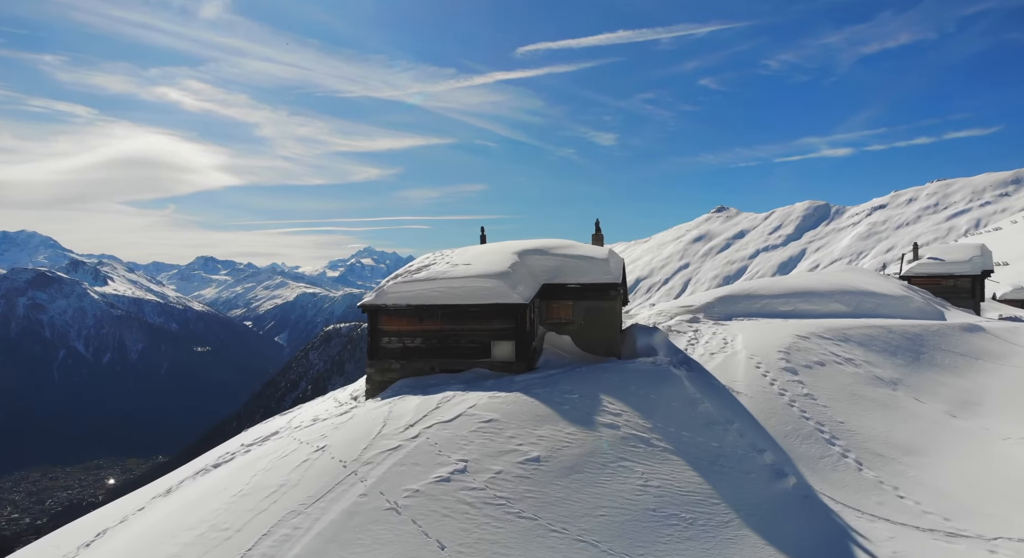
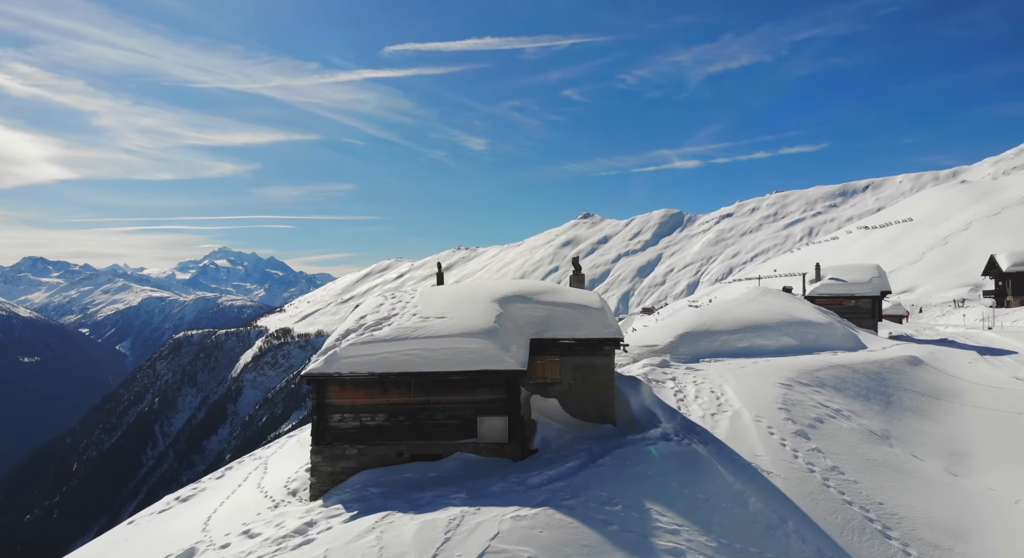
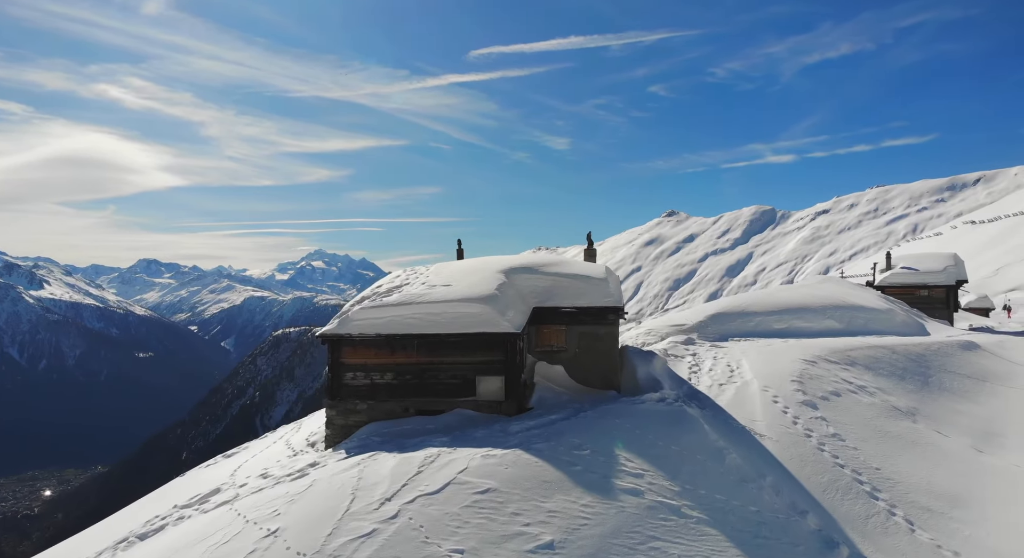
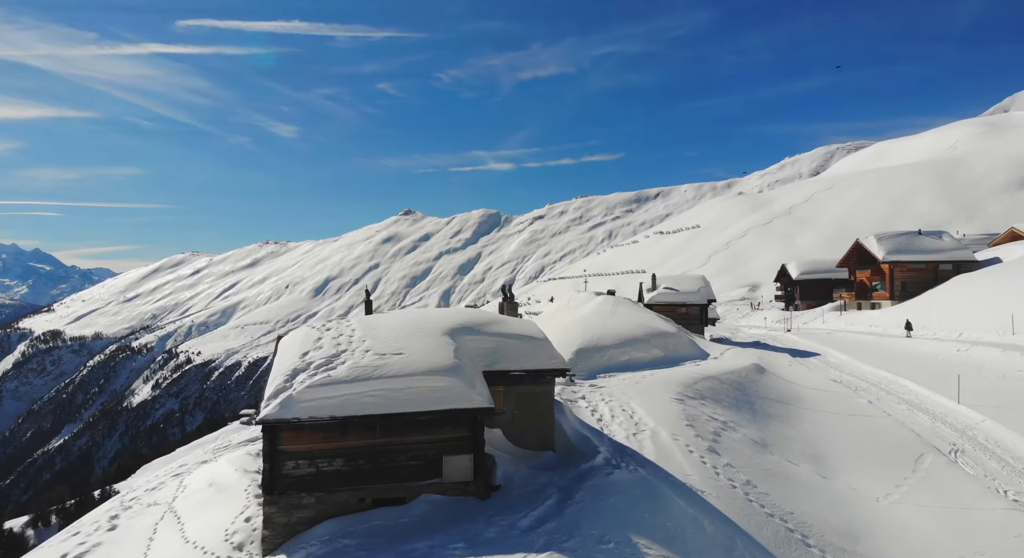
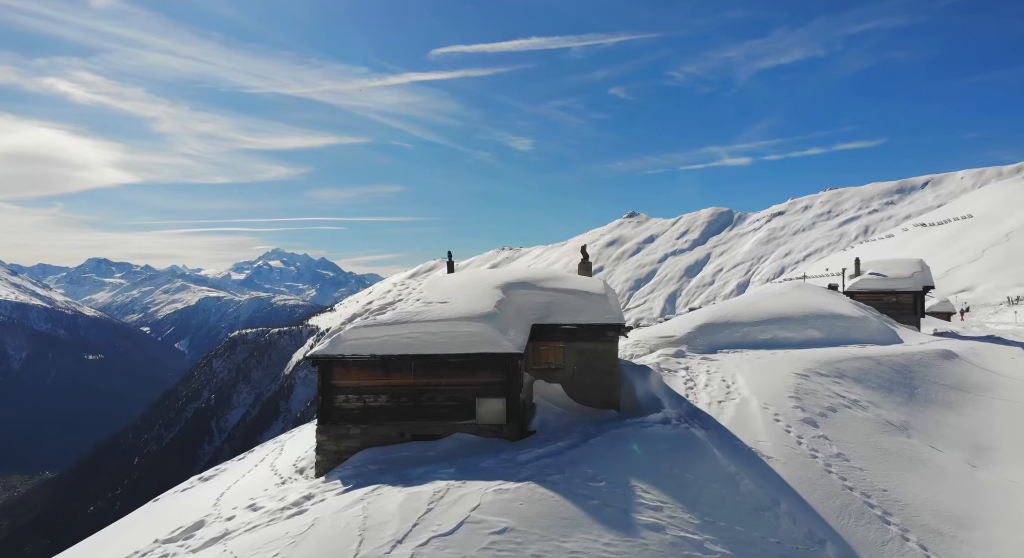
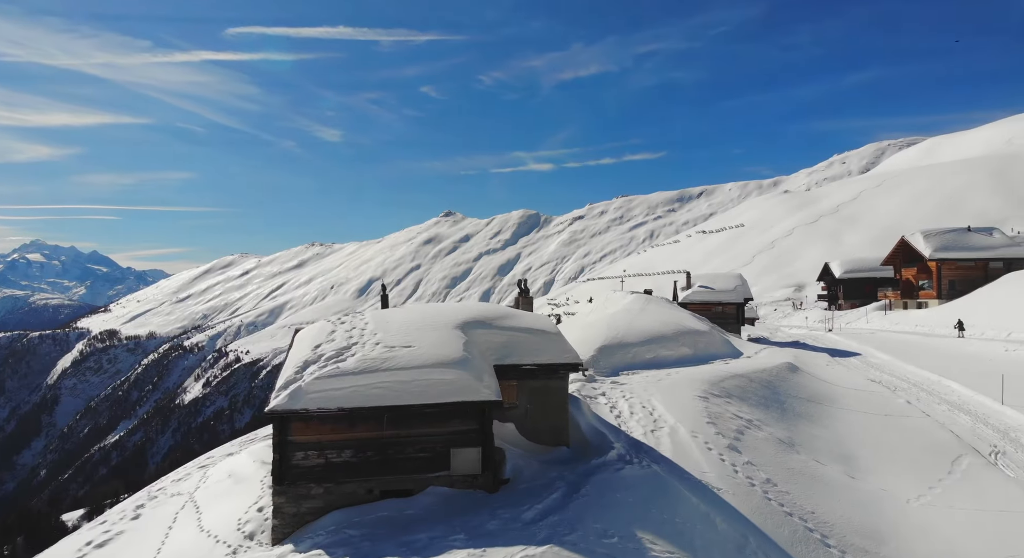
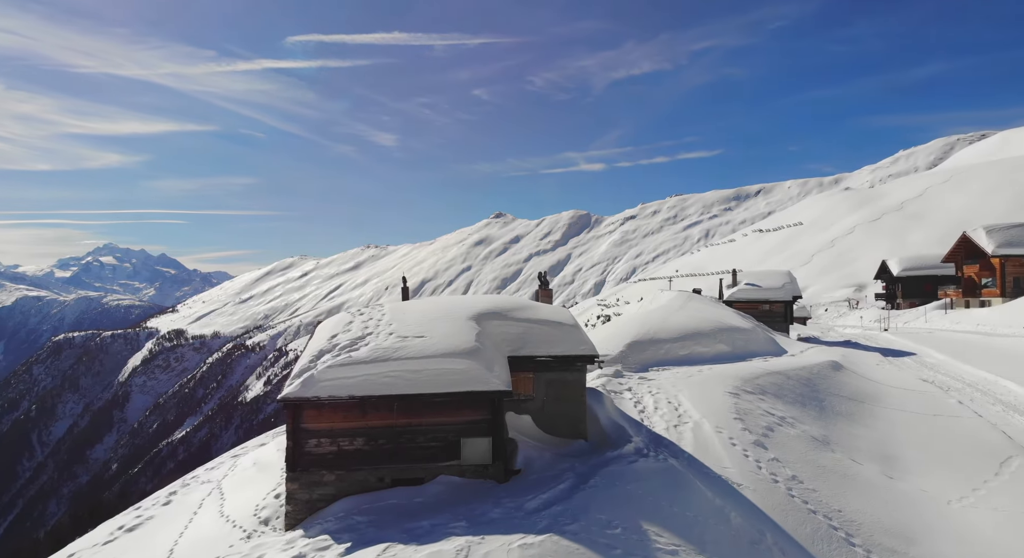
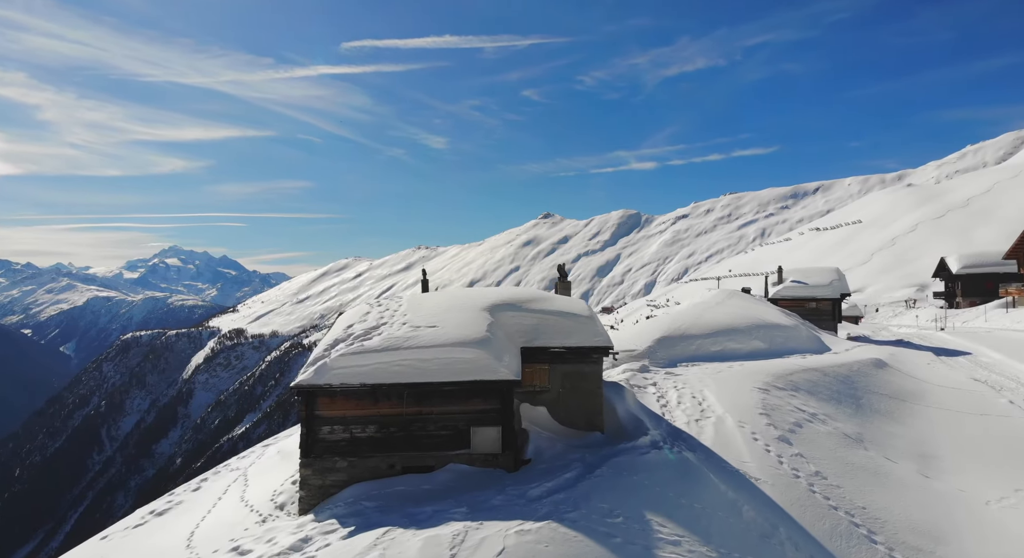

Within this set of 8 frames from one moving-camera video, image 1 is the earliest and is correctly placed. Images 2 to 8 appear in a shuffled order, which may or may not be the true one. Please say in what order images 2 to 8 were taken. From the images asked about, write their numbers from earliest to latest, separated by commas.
3, 5, 2, 8, 7, 6, 4
